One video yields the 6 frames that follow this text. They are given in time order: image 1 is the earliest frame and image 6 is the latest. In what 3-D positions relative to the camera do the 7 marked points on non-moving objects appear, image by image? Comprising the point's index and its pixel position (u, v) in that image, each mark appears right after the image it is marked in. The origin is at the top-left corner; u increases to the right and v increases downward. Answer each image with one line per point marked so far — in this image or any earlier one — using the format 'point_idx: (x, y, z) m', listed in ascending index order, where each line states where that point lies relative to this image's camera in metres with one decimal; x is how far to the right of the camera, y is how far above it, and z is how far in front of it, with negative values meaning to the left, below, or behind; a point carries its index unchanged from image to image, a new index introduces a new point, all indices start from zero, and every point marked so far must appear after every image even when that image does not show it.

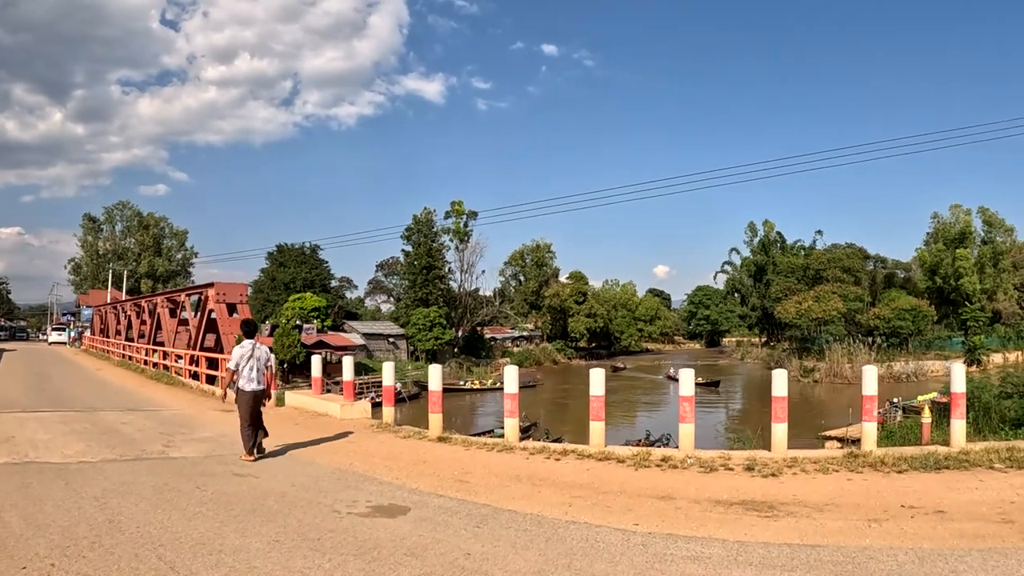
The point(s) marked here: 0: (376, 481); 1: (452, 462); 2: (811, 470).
0: (-1.5, -2.2, +7.5) m
1: (-0.7, -2.1, +7.8) m
2: (+3.0, -1.8, +6.7) m
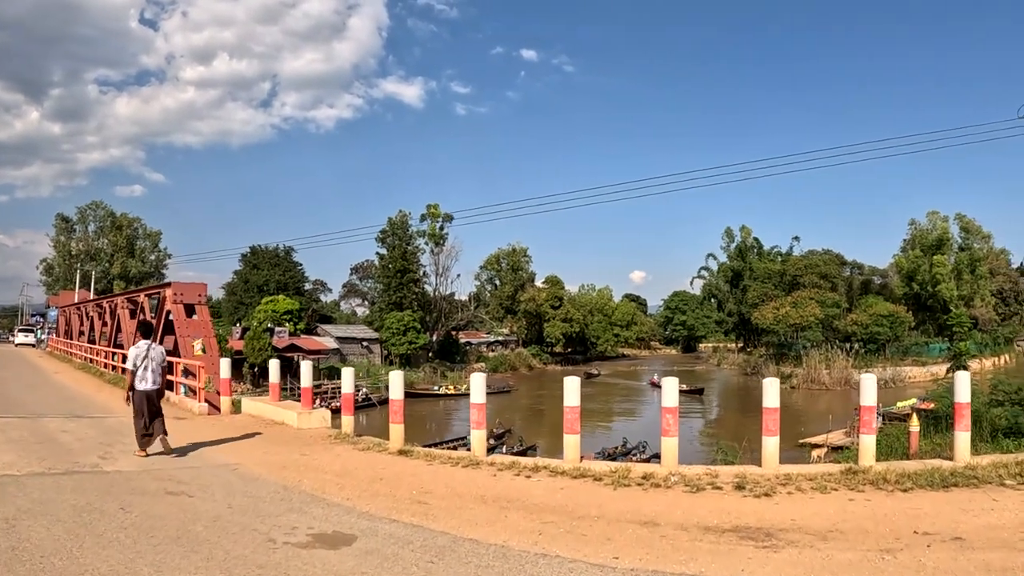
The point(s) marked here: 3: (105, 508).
0: (-1.9, -2.2, +6.7) m
1: (-1.1, -2.0, +7.1) m
2: (+2.7, -1.8, +6.1) m
3: (-4.6, -2.5, +7.6) m
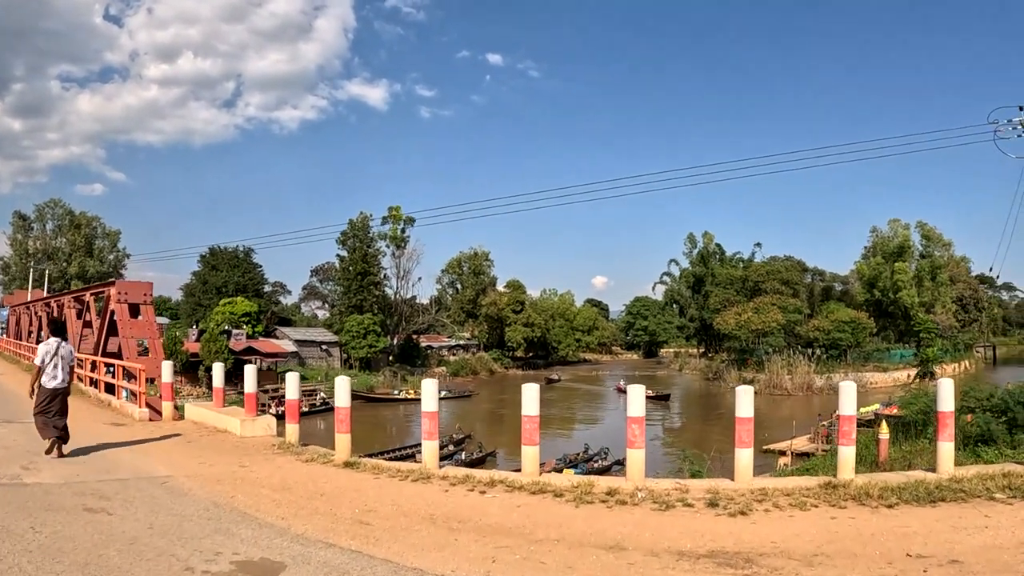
0: (-2.3, -2.1, +6.0) m
1: (-1.5, -2.0, +6.4) m
2: (+2.3, -1.8, +5.6) m
3: (-5.1, -2.4, +6.7) m
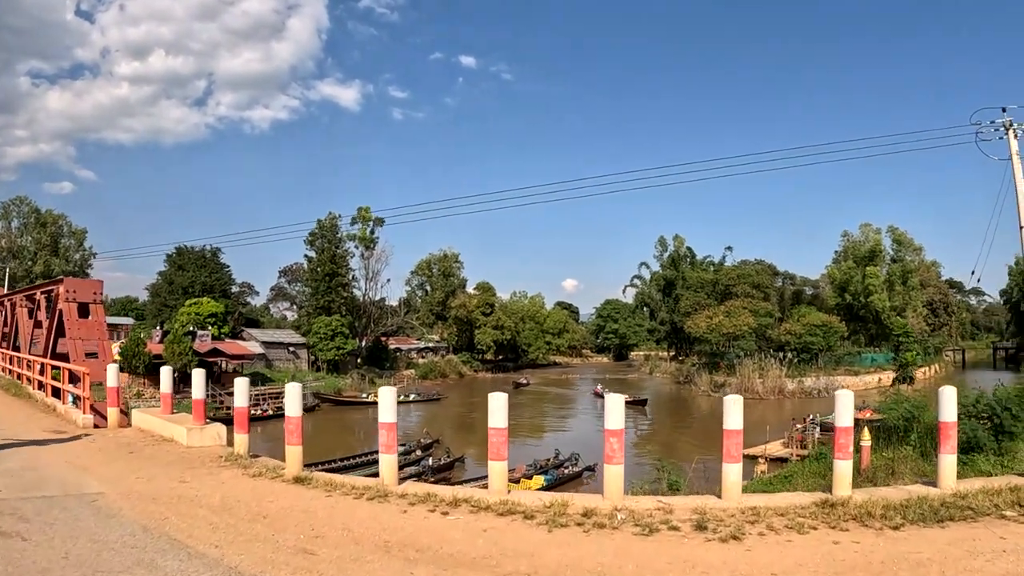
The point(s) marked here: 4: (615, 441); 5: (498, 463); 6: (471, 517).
0: (-2.6, -2.1, +5.2) m
1: (-1.8, -2.0, +5.7) m
2: (+2.0, -1.8, +5.1) m
3: (-5.4, -2.4, +5.9) m
4: (+0.9, -1.3, +5.5) m
5: (-0.1, -1.5, +5.6) m
6: (-0.3, -1.8, +5.3) m
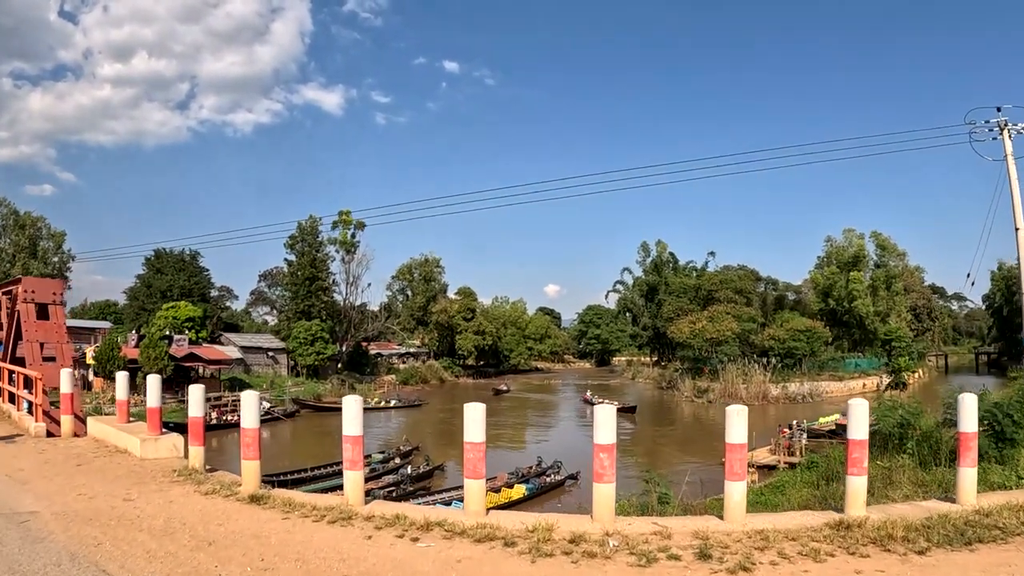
0: (-2.7, -2.0, +4.5) m
1: (-2.0, -1.9, +5.0) m
2: (+1.9, -1.8, +4.5) m
3: (-5.6, -2.3, +5.1) m
4: (+0.7, -1.2, +4.9) m
5: (-0.3, -1.5, +5.0) m
6: (-0.5, -1.8, +4.6) m
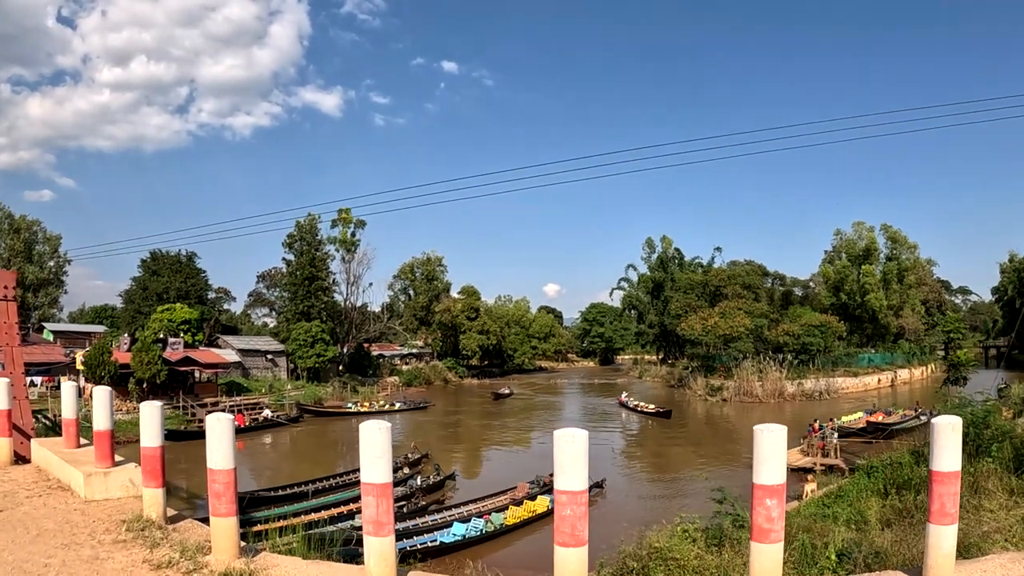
0: (-2.2, -1.9, +2.8) m
1: (-1.4, -1.8, +3.3) m
2: (+2.4, -1.6, +2.8) m
3: (-5.0, -2.2, +3.4) m
4: (+1.3, -1.0, +3.2) m
5: (+0.3, -1.3, +3.3) m
6: (+0.1, -1.6, +2.9) m
